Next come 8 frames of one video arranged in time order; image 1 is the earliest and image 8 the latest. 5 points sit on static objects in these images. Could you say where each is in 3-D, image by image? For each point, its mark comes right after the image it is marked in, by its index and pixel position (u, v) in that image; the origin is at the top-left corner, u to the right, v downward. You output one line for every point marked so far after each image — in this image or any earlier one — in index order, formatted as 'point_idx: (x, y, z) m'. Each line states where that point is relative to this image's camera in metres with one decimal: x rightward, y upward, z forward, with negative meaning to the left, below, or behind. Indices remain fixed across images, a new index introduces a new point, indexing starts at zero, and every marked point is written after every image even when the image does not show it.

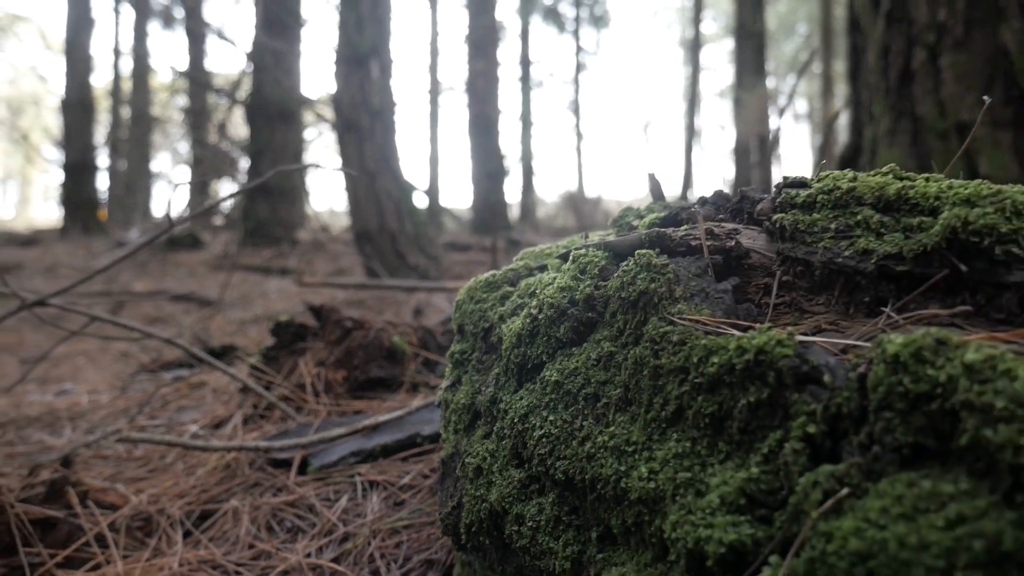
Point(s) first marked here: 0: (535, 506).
0: (0.0, -0.3, +1.5) m
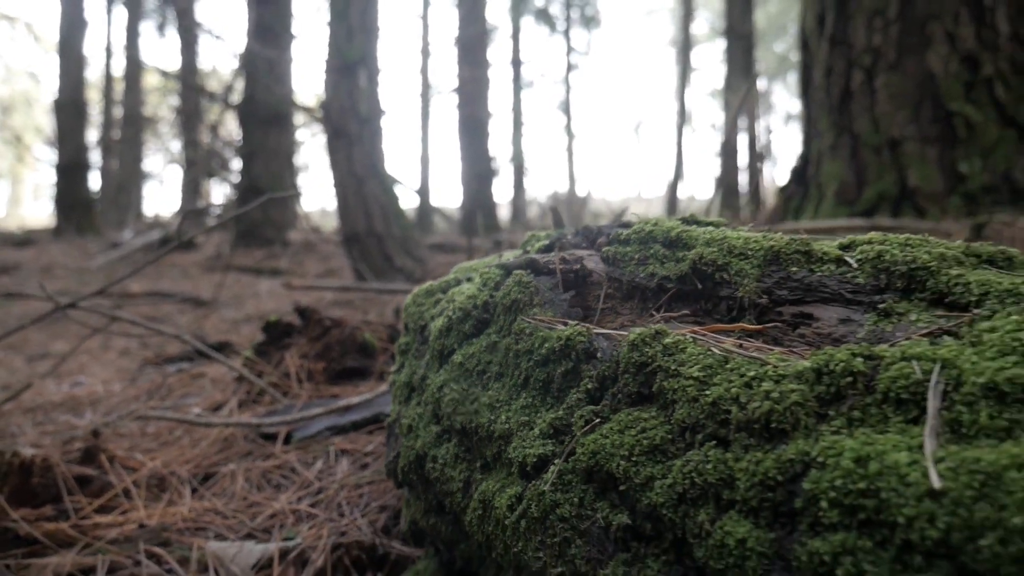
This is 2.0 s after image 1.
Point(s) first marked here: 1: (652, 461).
0: (-0.2, -0.4, +2.1) m
1: (+0.2, -0.3, +1.4) m
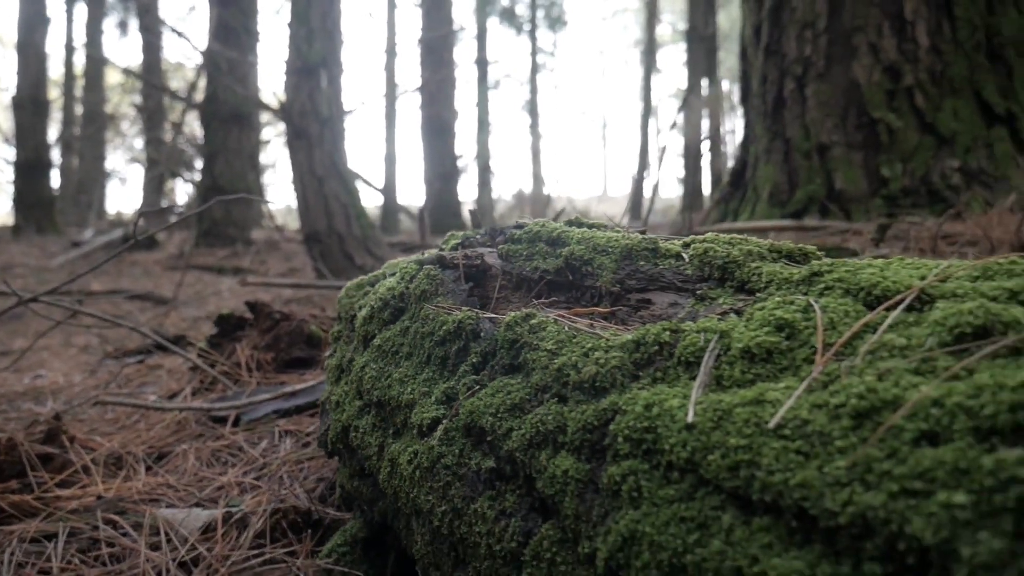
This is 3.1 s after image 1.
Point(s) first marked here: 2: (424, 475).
0: (-0.4, -0.4, +2.4) m
1: (0.0, -0.2, +1.7) m
2: (-0.2, -0.4, +1.9) m
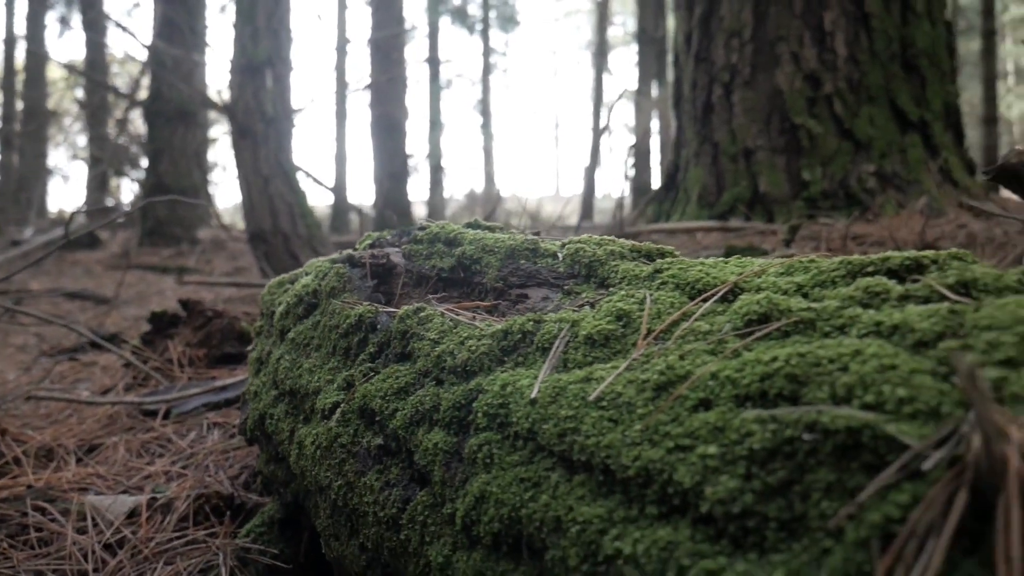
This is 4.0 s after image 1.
0: (-0.7, -0.3, +2.6) m
1: (-0.2, -0.2, +2.0) m
2: (-0.4, -0.4, +2.1) m
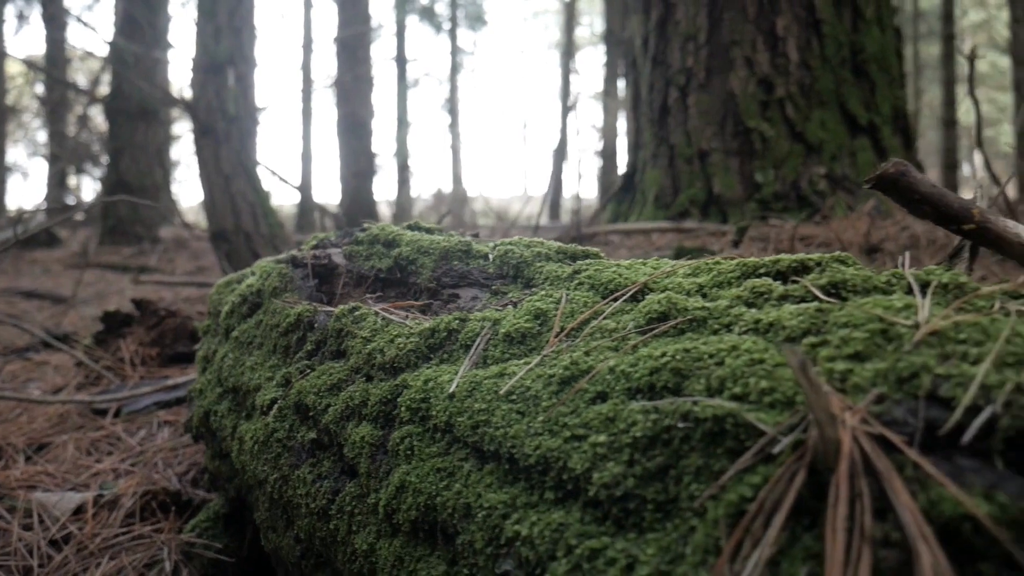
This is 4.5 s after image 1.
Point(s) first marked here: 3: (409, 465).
0: (-0.9, -0.3, +2.7) m
1: (-0.4, -0.2, +2.0) m
2: (-0.6, -0.4, +2.2) m
3: (-0.2, -0.3, +1.6) m
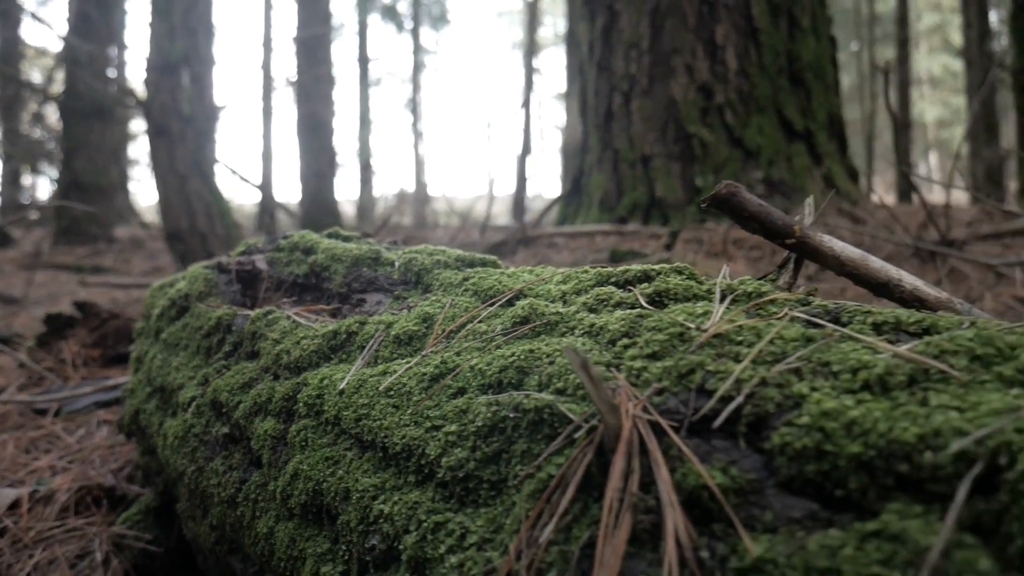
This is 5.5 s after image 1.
0: (-1.1, -0.4, +2.8) m
1: (-0.6, -0.2, +2.2) m
2: (-0.9, -0.4, +2.4) m
3: (-0.4, -0.3, +1.8) m
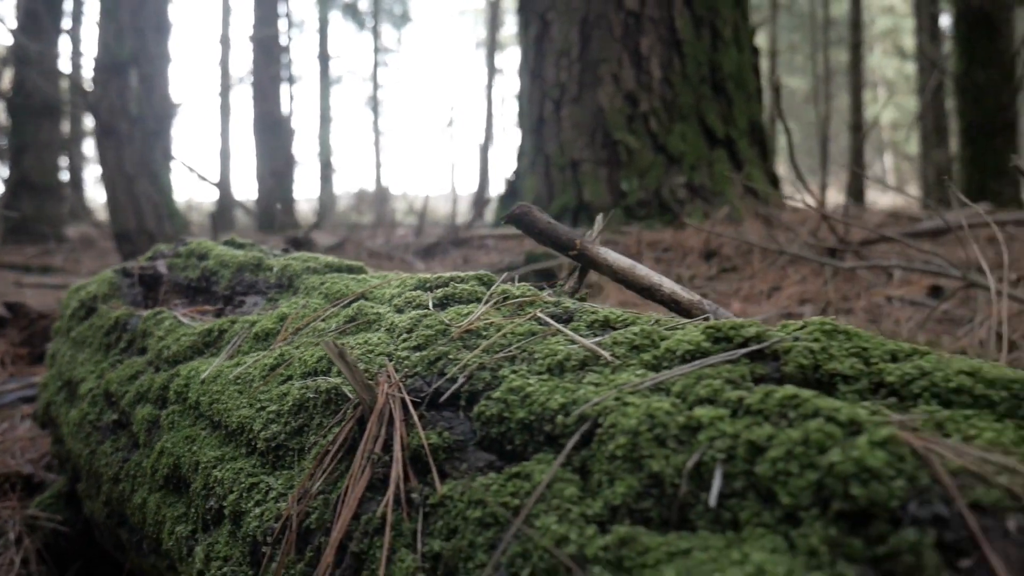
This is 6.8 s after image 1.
0: (-1.6, -0.4, +3.1) m
1: (-1.0, -0.3, +2.5) m
2: (-1.3, -0.4, +2.6) m
3: (-0.8, -0.3, +2.1) m
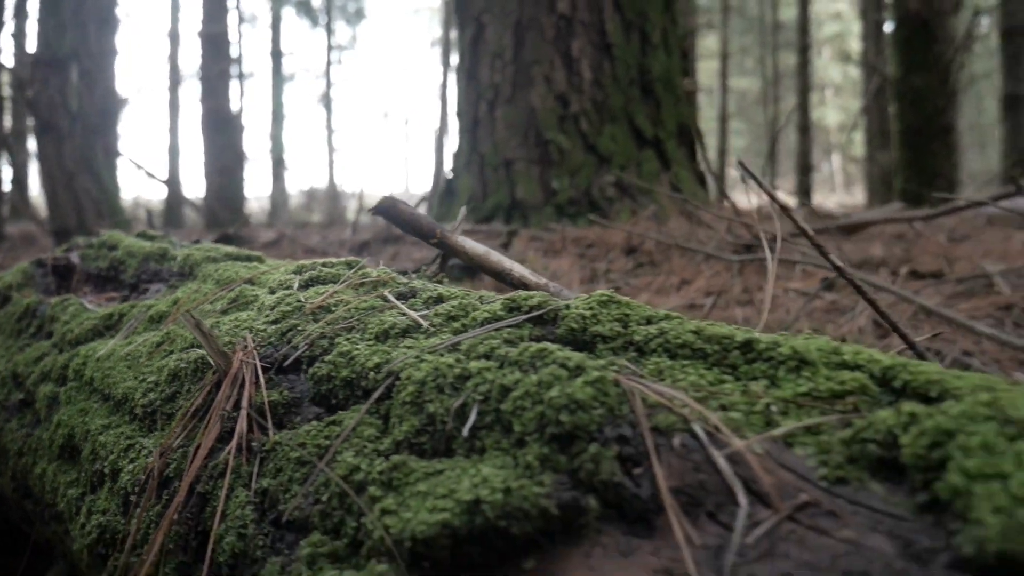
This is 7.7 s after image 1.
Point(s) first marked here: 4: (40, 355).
0: (-1.9, -0.3, +3.2) m
1: (-1.4, -0.2, +2.6) m
2: (-1.6, -0.4, +2.8) m
3: (-1.1, -0.3, +2.3) m
4: (-1.4, -0.2, +2.7) m
